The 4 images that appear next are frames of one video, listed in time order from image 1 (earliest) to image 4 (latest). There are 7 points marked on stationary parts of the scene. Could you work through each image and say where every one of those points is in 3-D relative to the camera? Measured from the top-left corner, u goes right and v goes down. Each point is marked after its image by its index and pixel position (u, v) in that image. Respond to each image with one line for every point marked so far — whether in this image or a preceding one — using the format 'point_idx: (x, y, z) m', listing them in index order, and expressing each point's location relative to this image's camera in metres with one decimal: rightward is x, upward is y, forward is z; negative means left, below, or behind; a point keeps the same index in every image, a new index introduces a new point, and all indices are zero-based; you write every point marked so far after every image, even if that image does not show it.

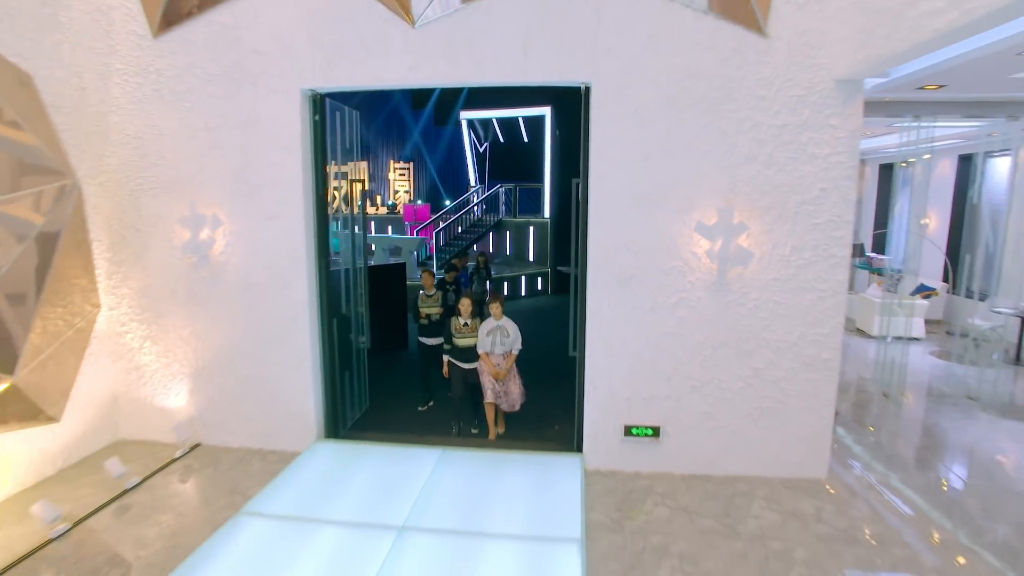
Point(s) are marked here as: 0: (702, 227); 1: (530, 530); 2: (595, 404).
0: (+1.2, +0.4, +3.8) m
1: (+0.1, -1.3, +3.2) m
2: (+0.6, -0.8, +4.1) m
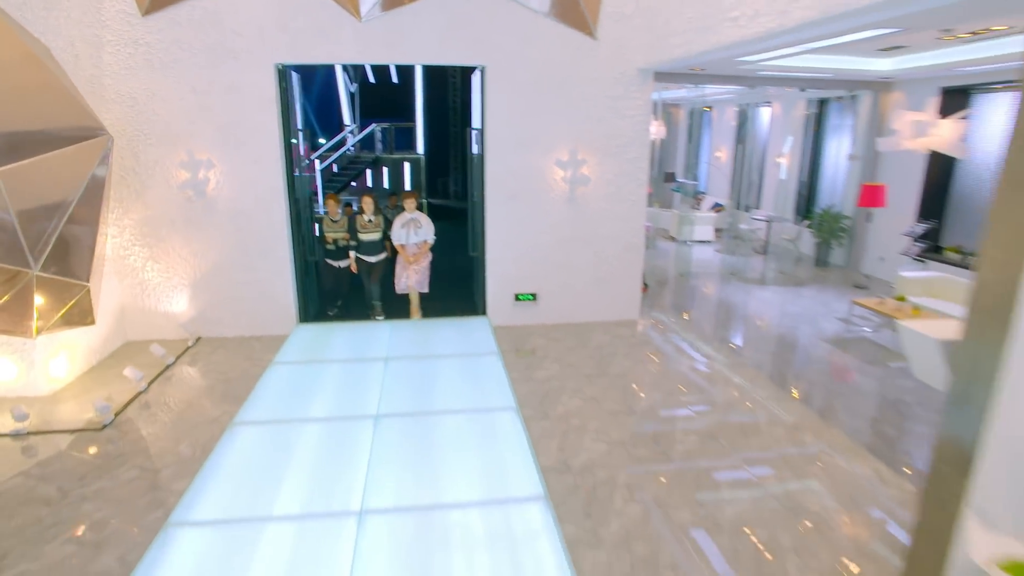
0: (+0.5, +1.2, +5.8) m
1: (-0.4, -0.6, +5.2) m
2: (-0.2, 0.0, +6.1) m
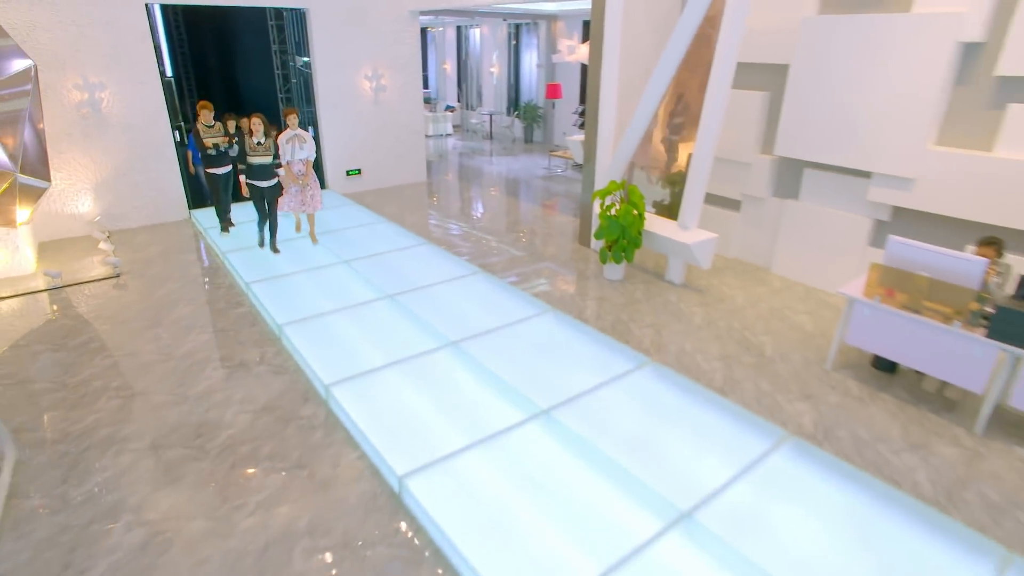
0: (-2.1, +3.0, +8.5) m
1: (-2.4, +1.1, +7.9) m
2: (-2.6, +1.8, +8.7) m
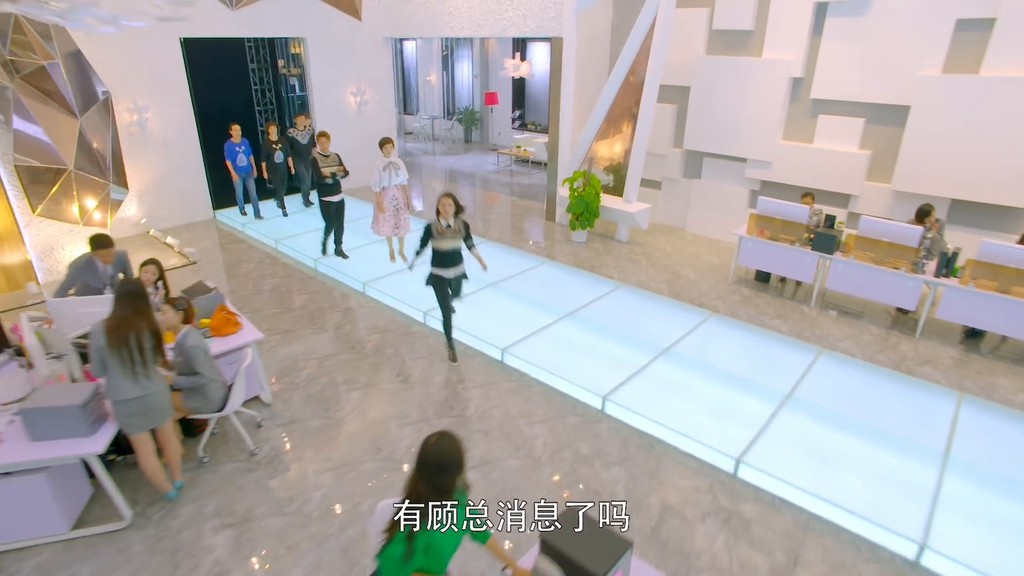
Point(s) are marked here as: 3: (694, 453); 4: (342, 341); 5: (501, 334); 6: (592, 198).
0: (-2.8, +3.4, +10.2) m
1: (-2.8, +1.4, +9.5) m
2: (-3.2, +2.1, +10.3) m
3: (+1.2, -1.1, +3.9) m
4: (-1.6, -0.5, +5.4) m
5: (-0.1, -0.4, +5.4) m
6: (+1.0, +1.2, +7.6) m
